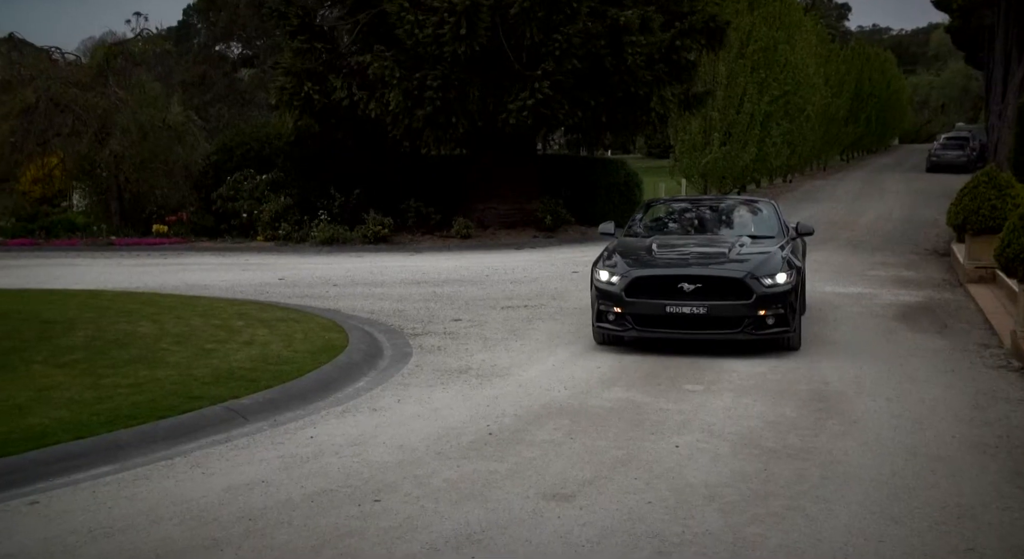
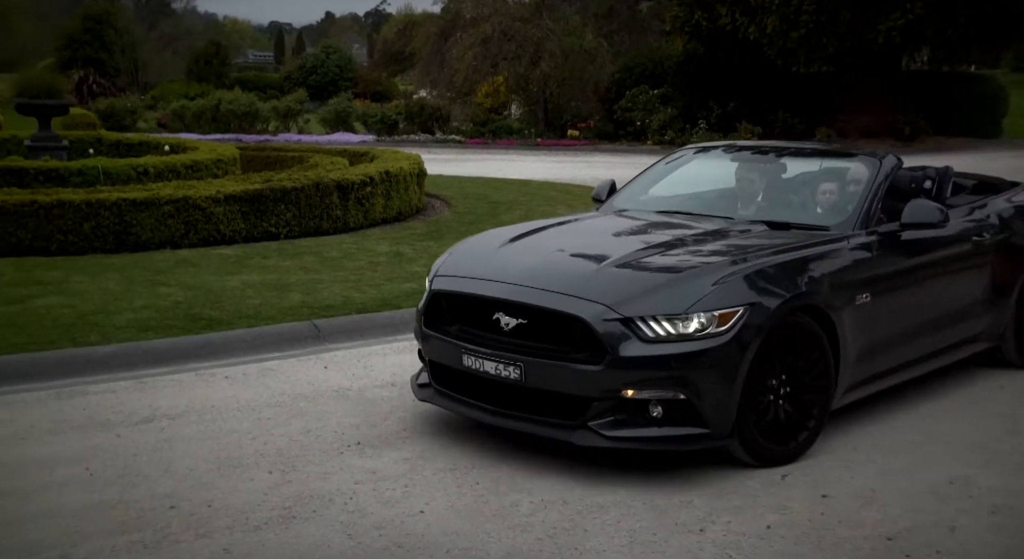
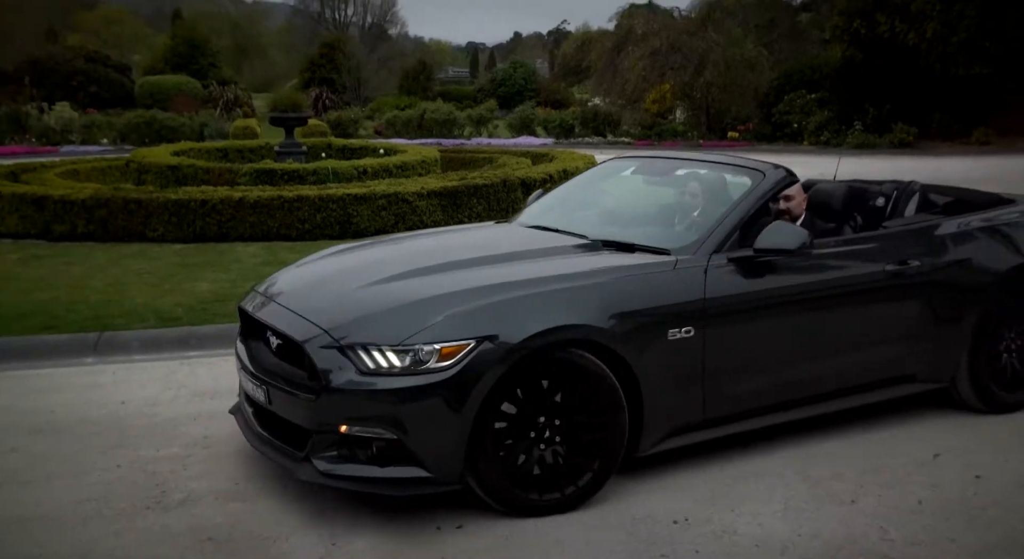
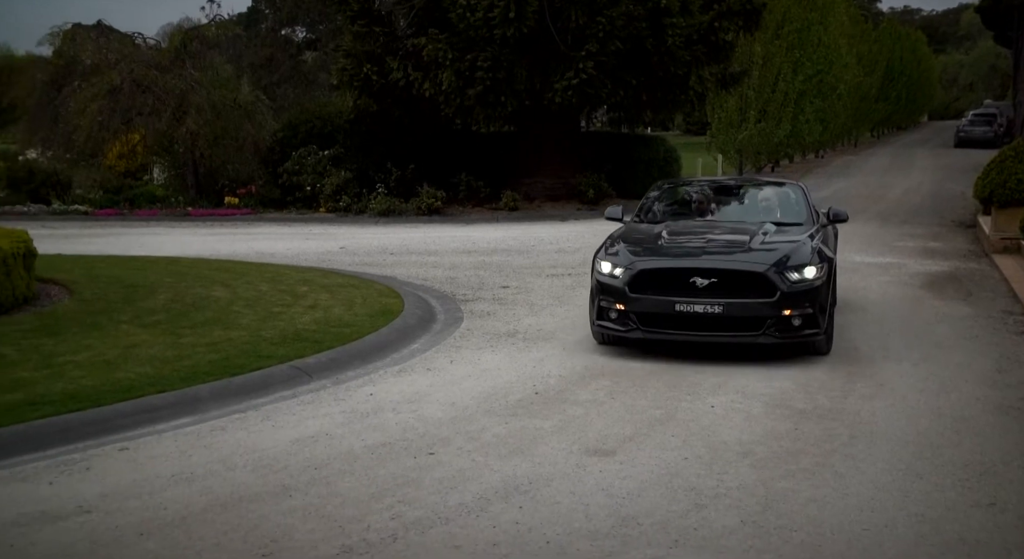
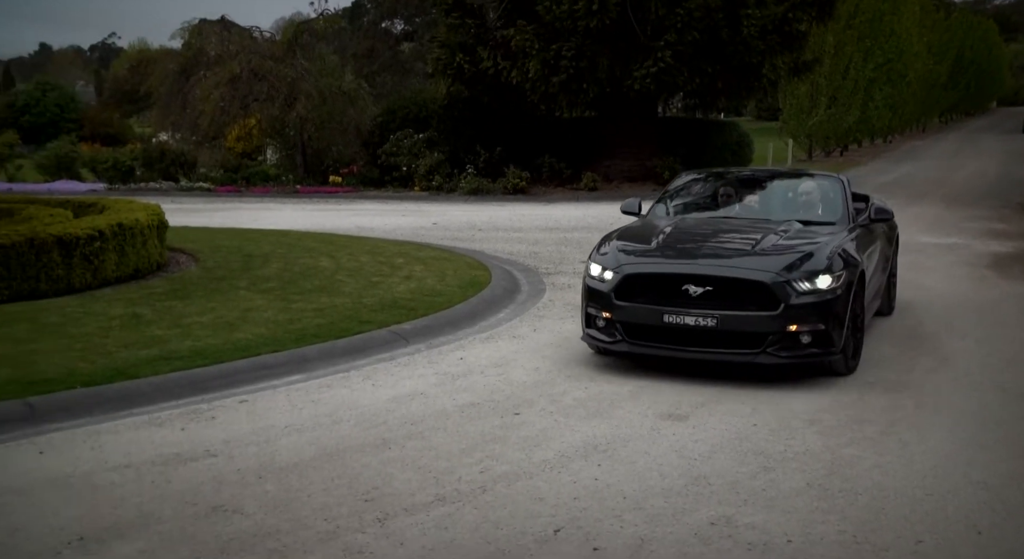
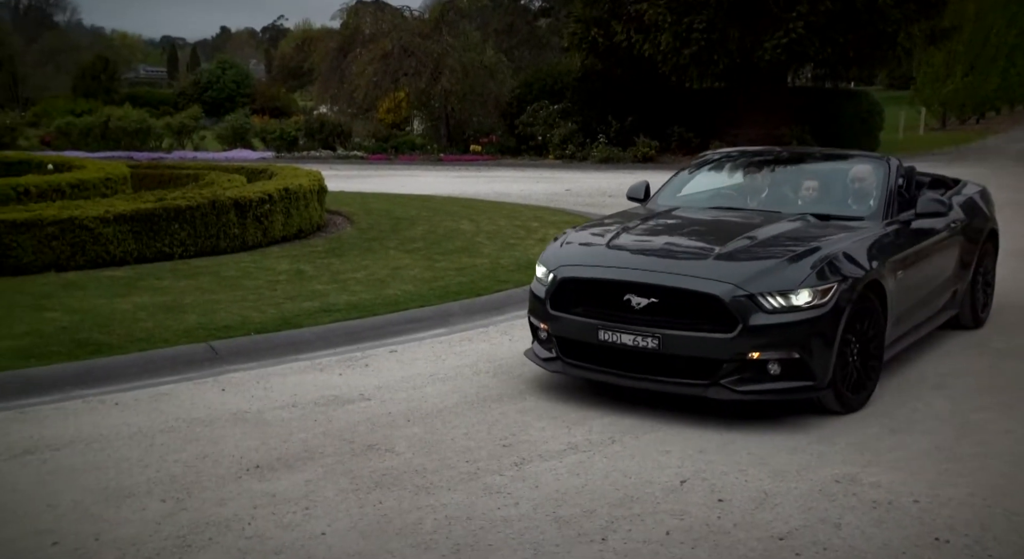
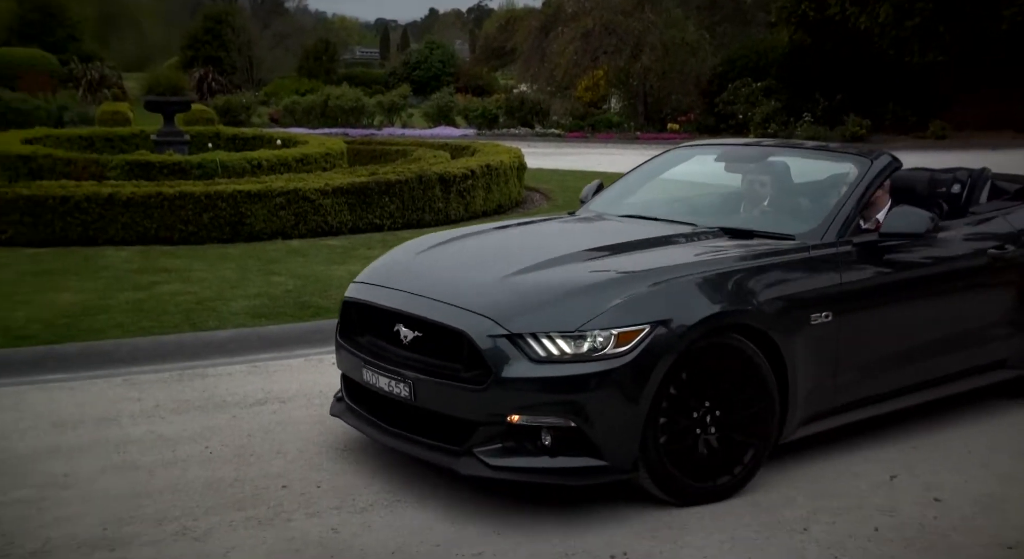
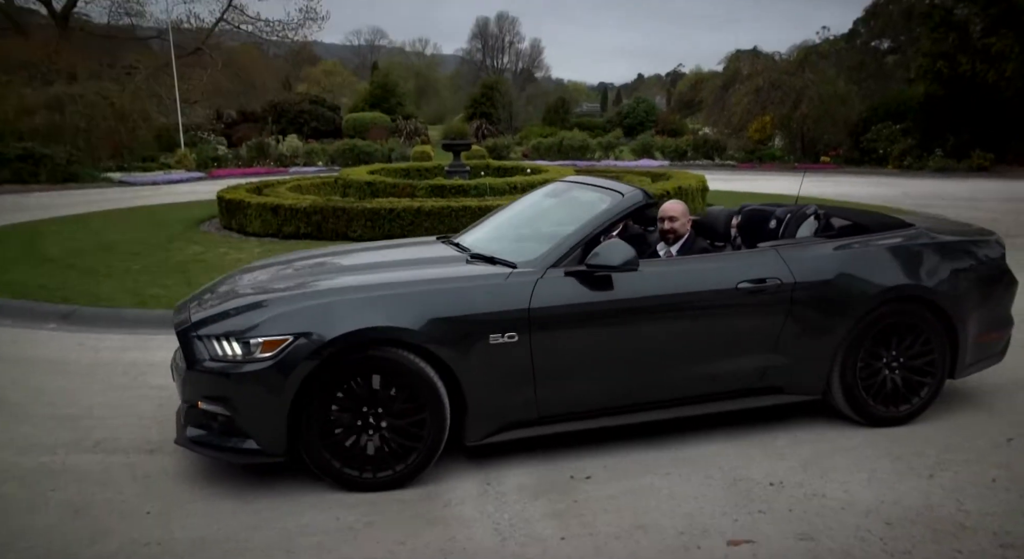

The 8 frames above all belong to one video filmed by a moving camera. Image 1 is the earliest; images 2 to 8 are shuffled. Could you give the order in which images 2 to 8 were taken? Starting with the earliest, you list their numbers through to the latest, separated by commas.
4, 5, 6, 2, 7, 3, 8
